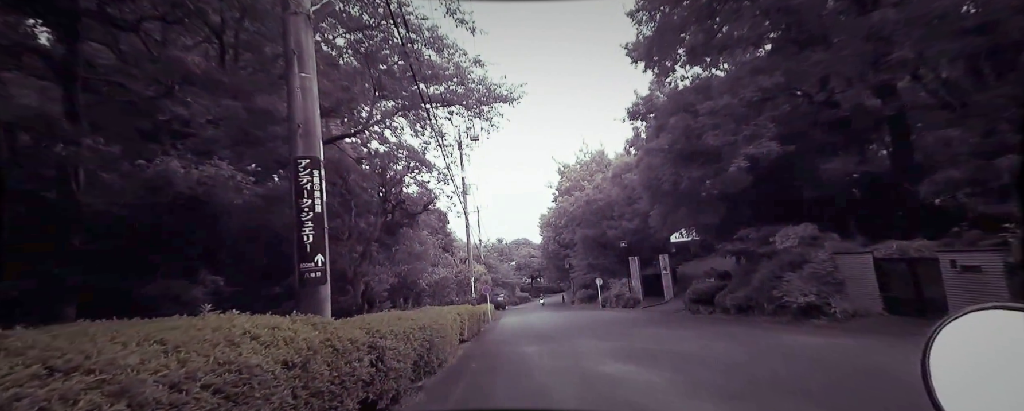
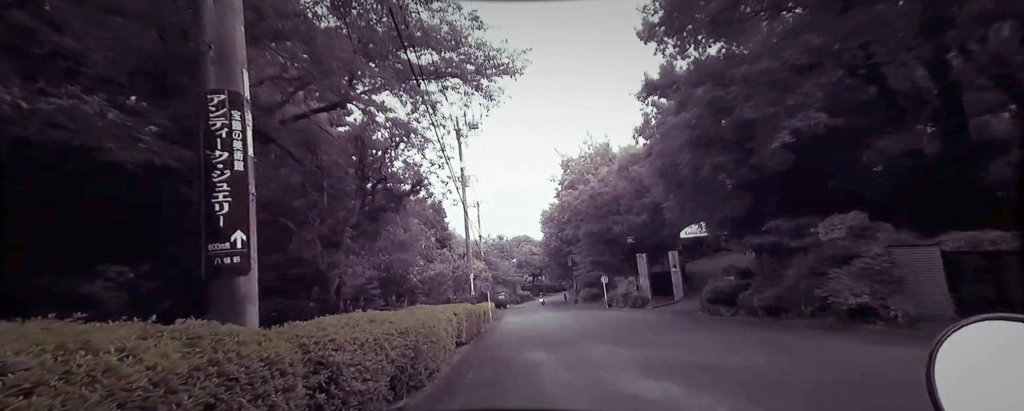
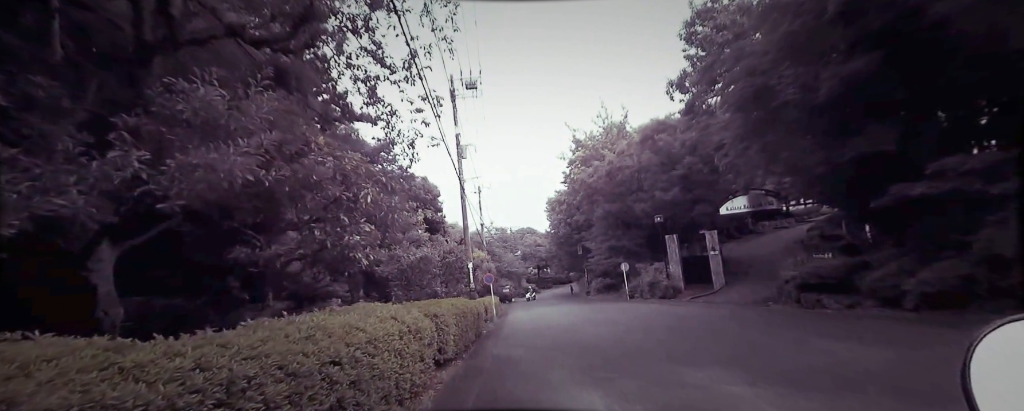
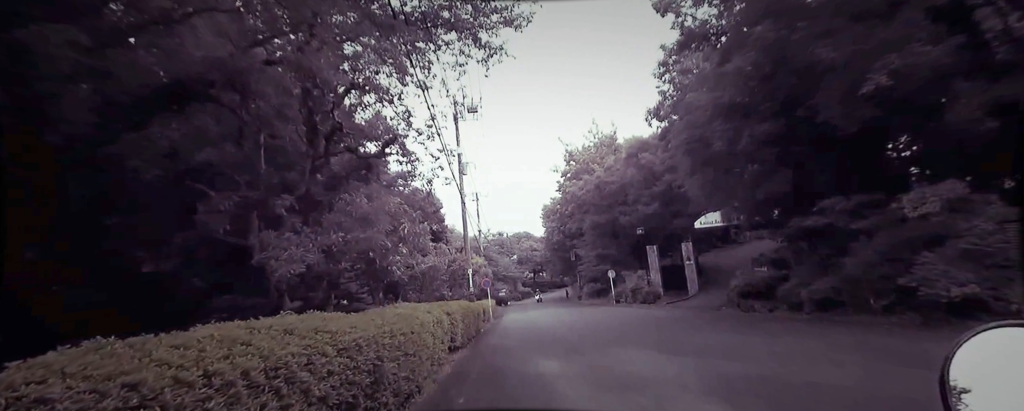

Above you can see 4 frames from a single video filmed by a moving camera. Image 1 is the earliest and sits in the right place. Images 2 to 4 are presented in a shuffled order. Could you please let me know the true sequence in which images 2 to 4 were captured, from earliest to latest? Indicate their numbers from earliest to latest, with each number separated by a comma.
2, 4, 3
